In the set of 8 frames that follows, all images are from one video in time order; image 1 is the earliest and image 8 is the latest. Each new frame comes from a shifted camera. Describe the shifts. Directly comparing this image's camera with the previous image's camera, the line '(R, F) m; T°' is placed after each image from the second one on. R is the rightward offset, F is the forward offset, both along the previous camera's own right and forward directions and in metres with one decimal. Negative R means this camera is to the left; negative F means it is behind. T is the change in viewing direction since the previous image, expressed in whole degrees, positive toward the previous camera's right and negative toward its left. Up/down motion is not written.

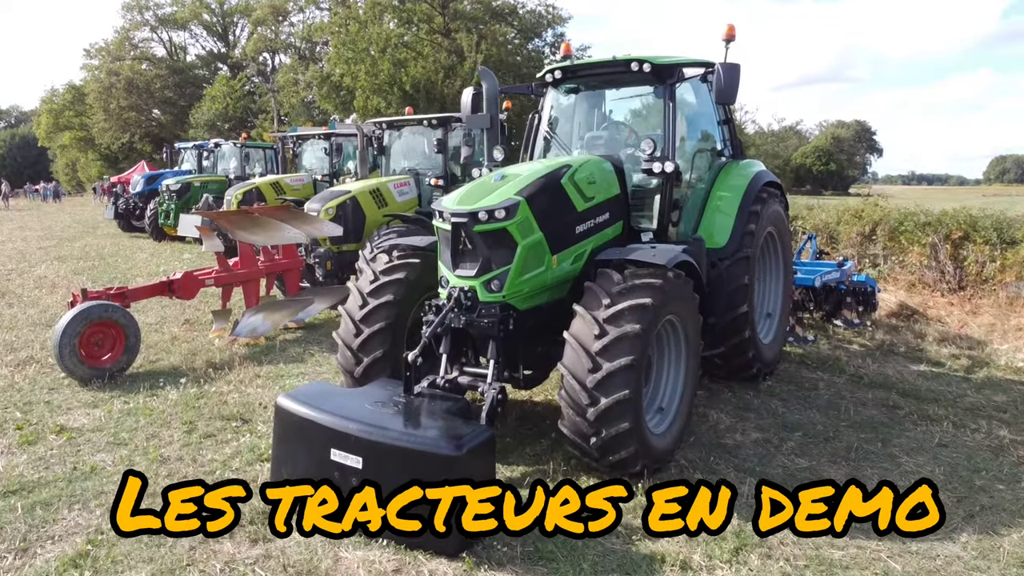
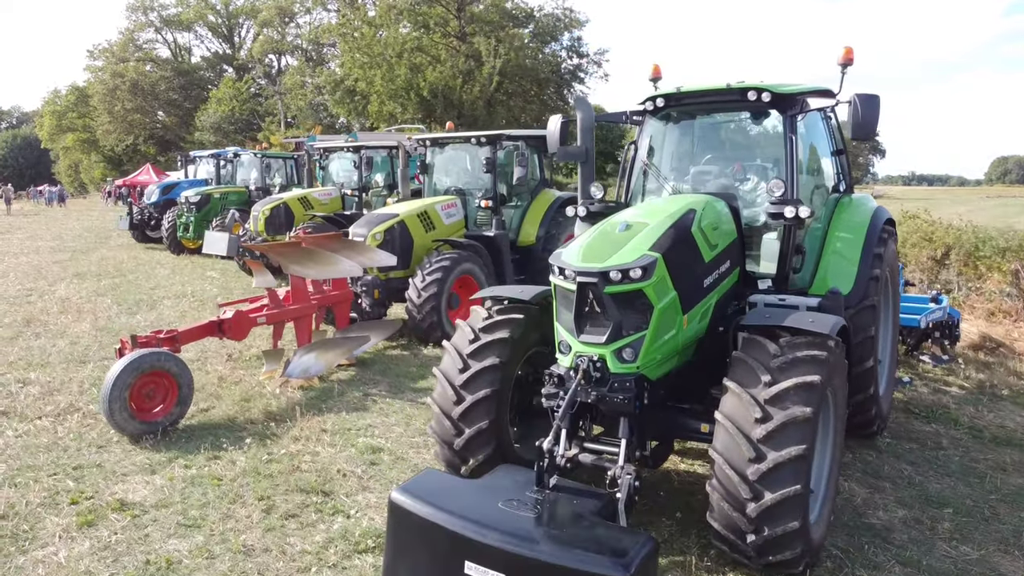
(-0.5, +0.4) m; 0°
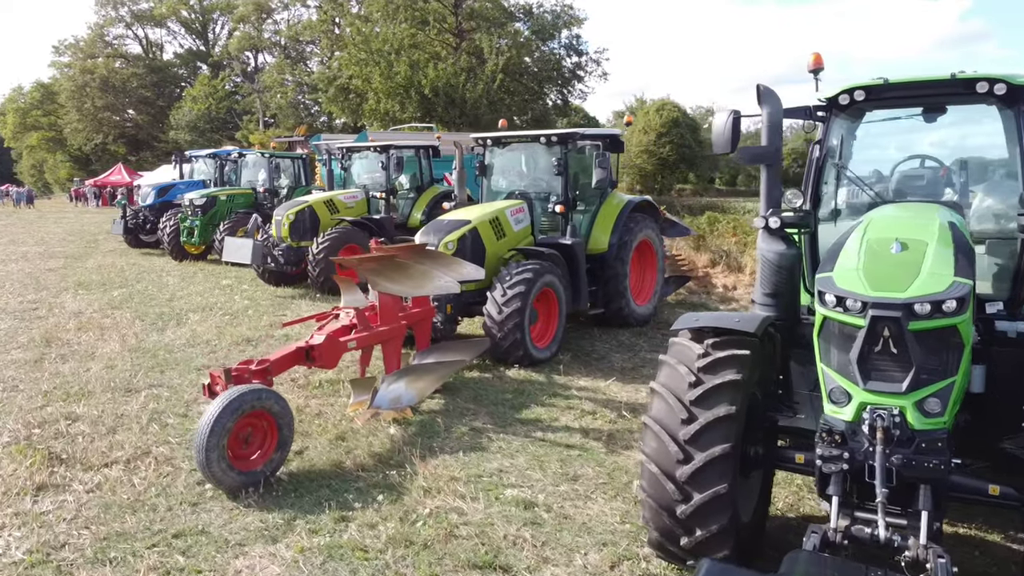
(-0.9, +0.7) m; +2°
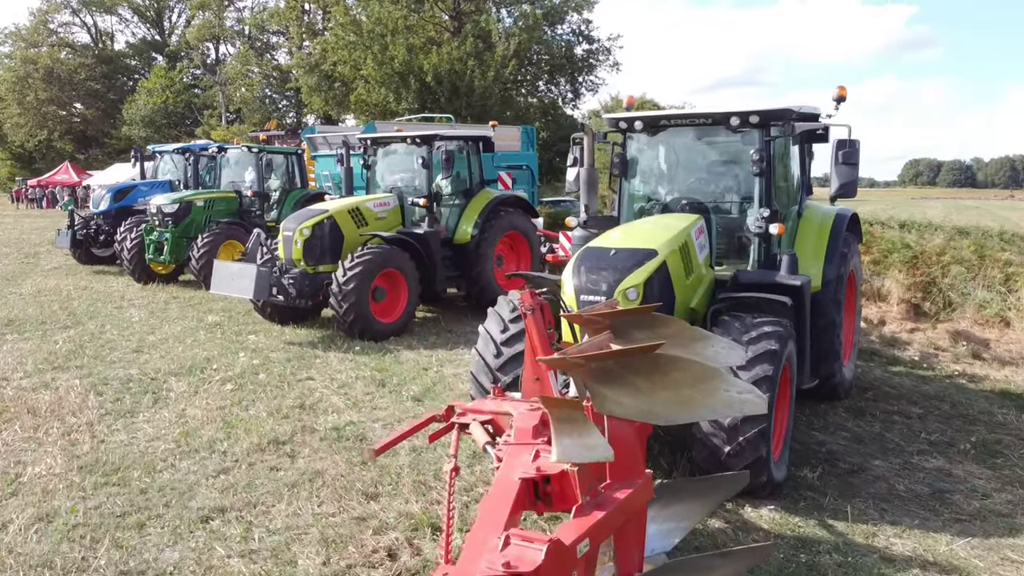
(-1.2, +2.6) m; +3°
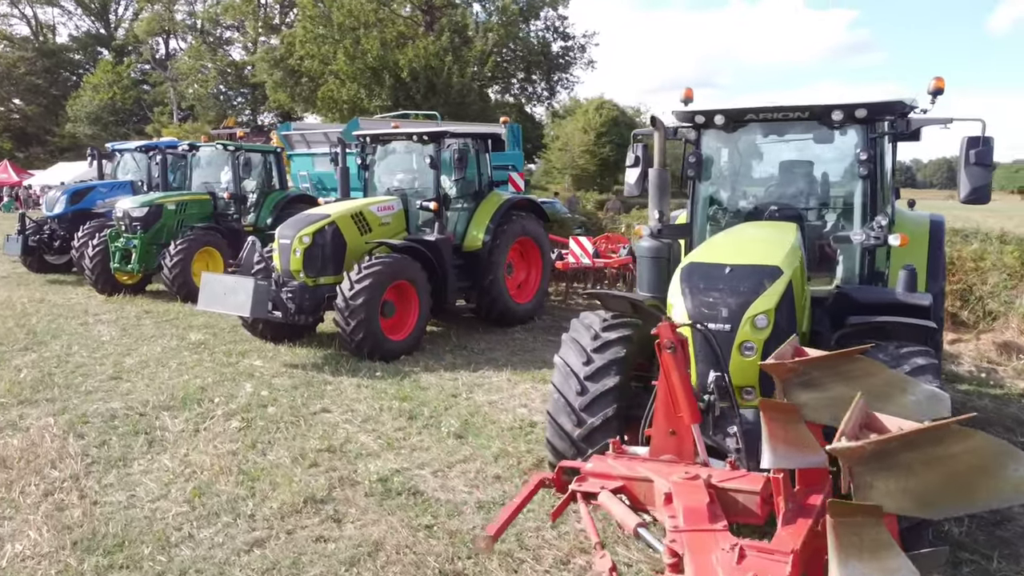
(-0.6, +0.7) m; +3°
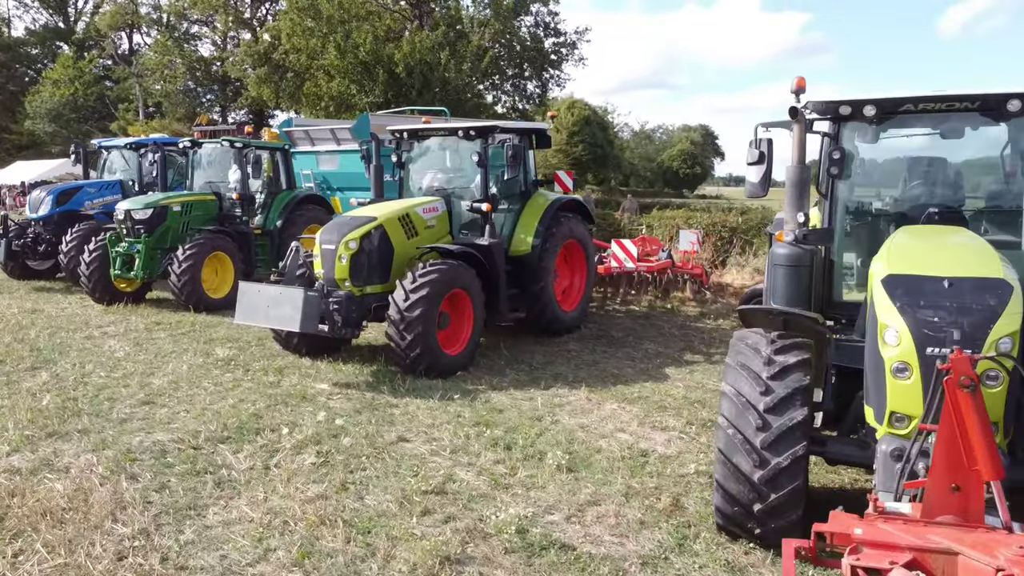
(-0.8, +0.6) m; +3°
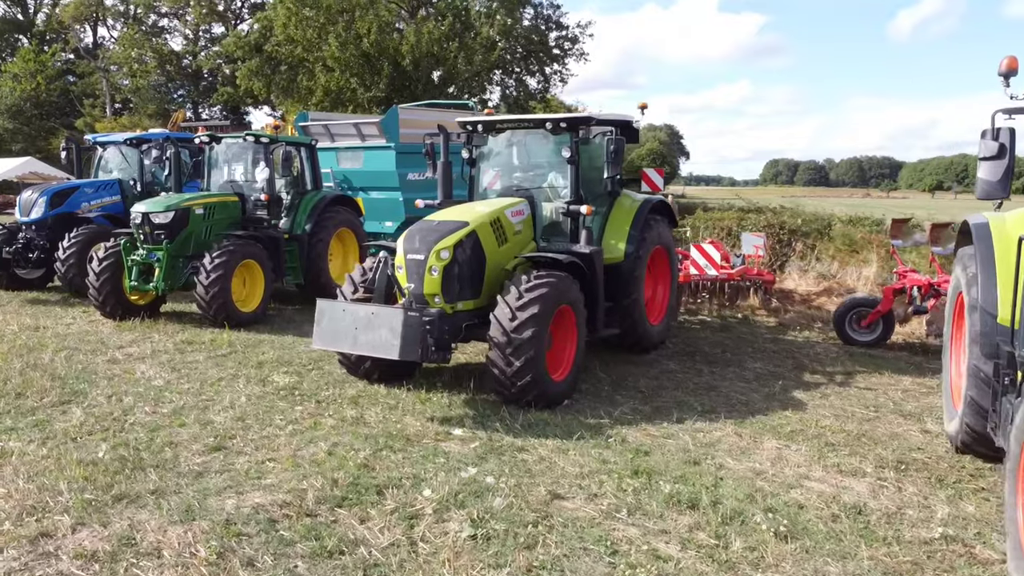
(-1.0, +0.8) m; +3°
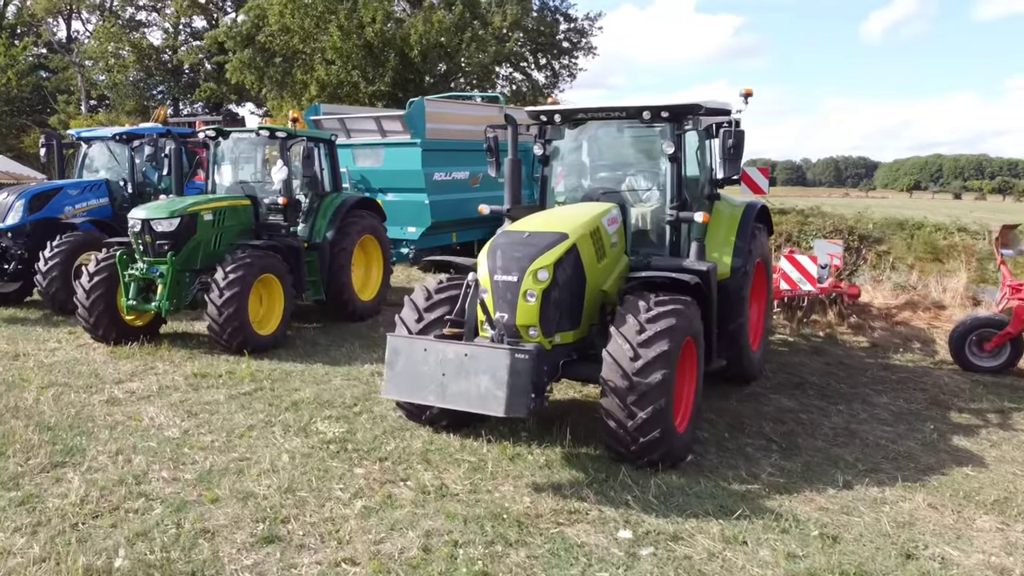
(-0.7, +1.0) m; +2°
